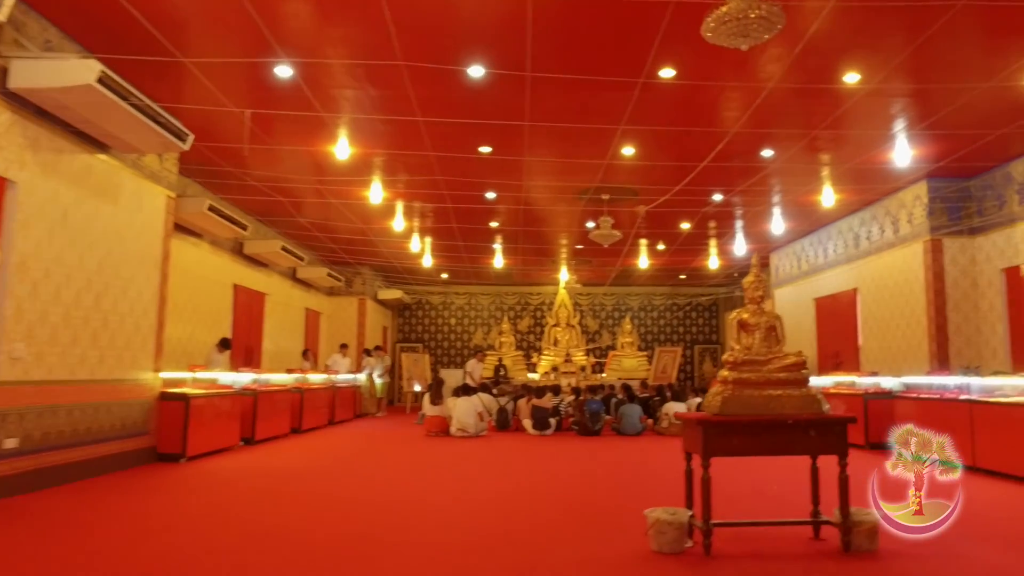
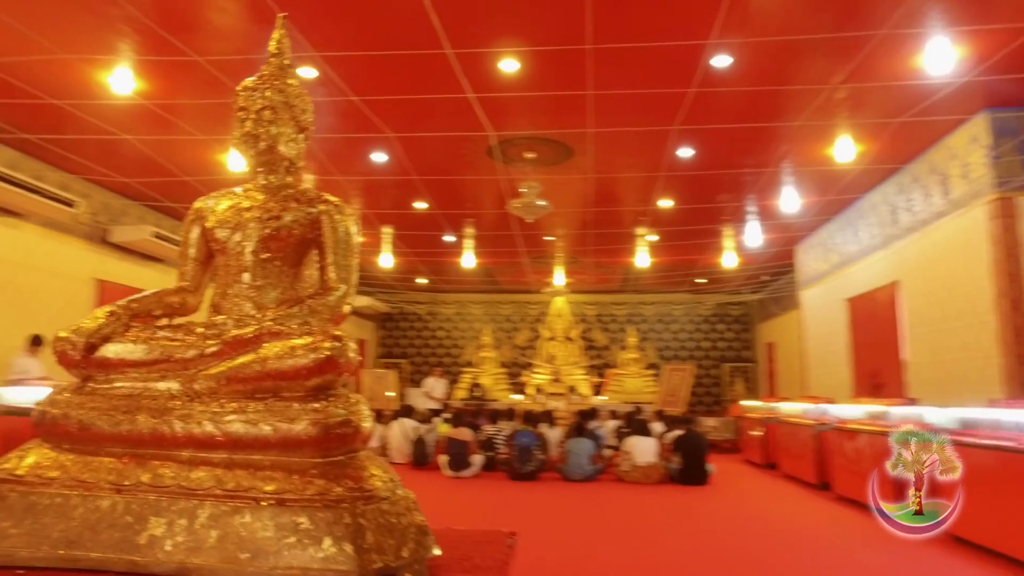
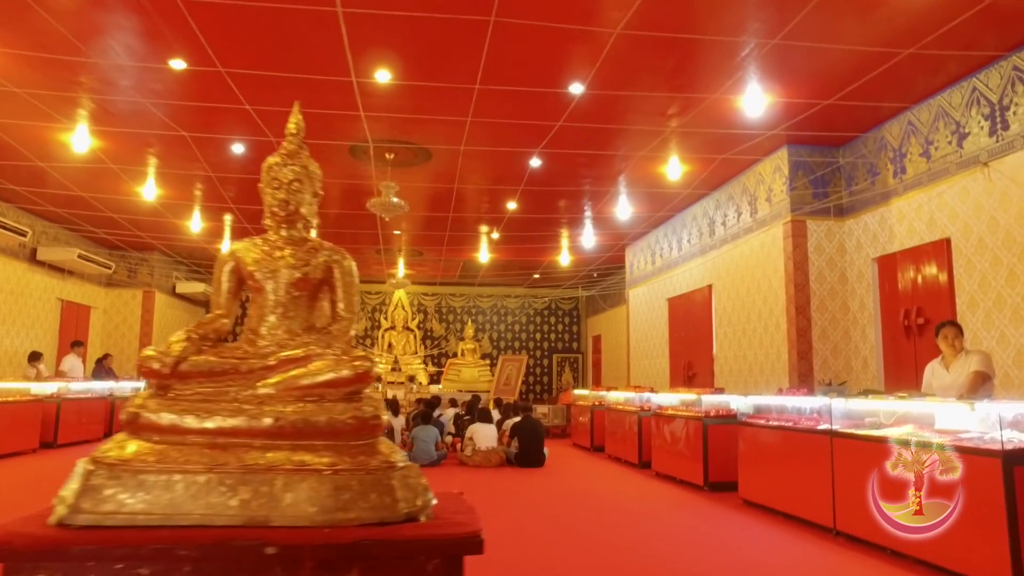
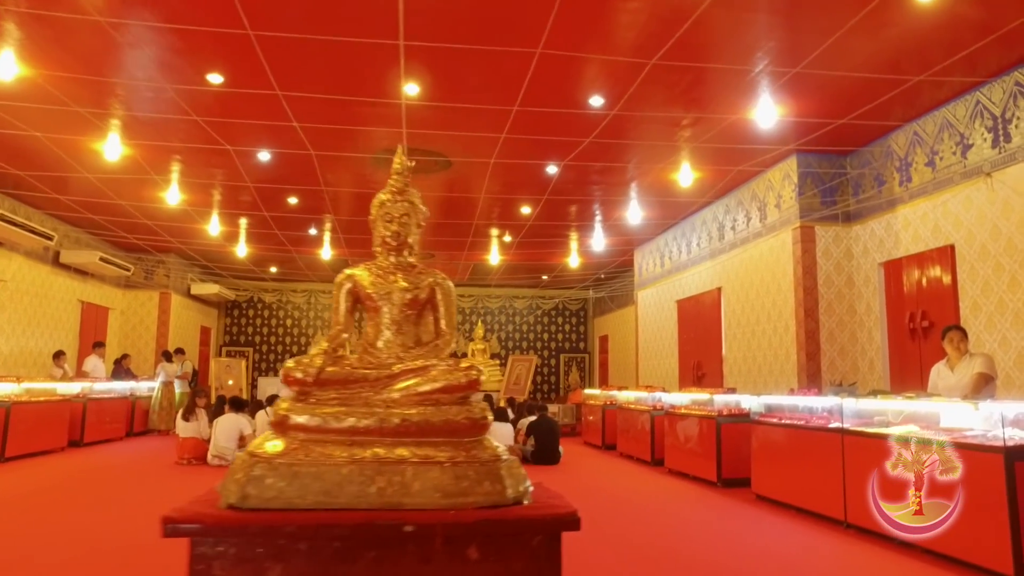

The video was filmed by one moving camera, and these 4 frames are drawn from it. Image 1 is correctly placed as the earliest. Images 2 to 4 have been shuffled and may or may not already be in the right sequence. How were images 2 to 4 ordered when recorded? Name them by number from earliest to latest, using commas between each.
4, 3, 2
